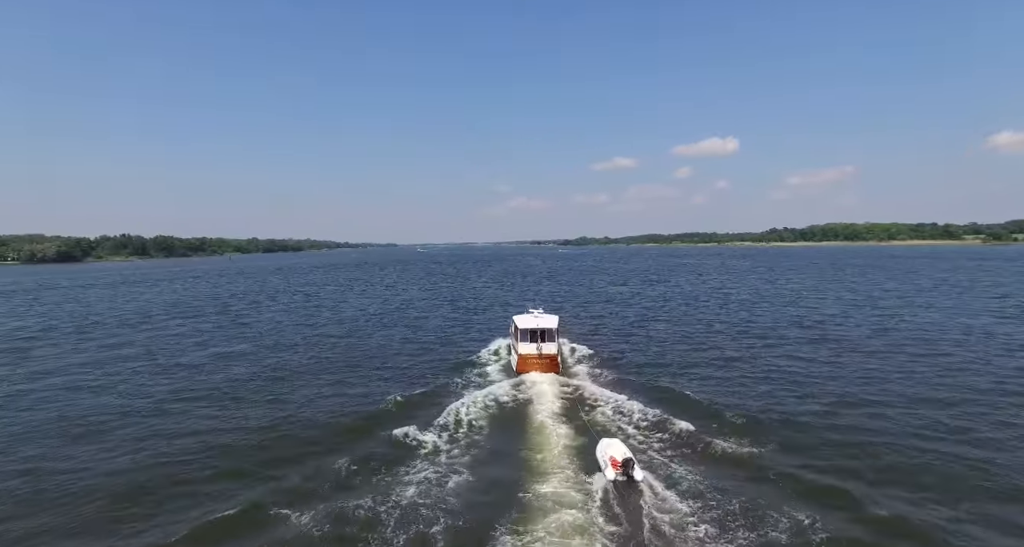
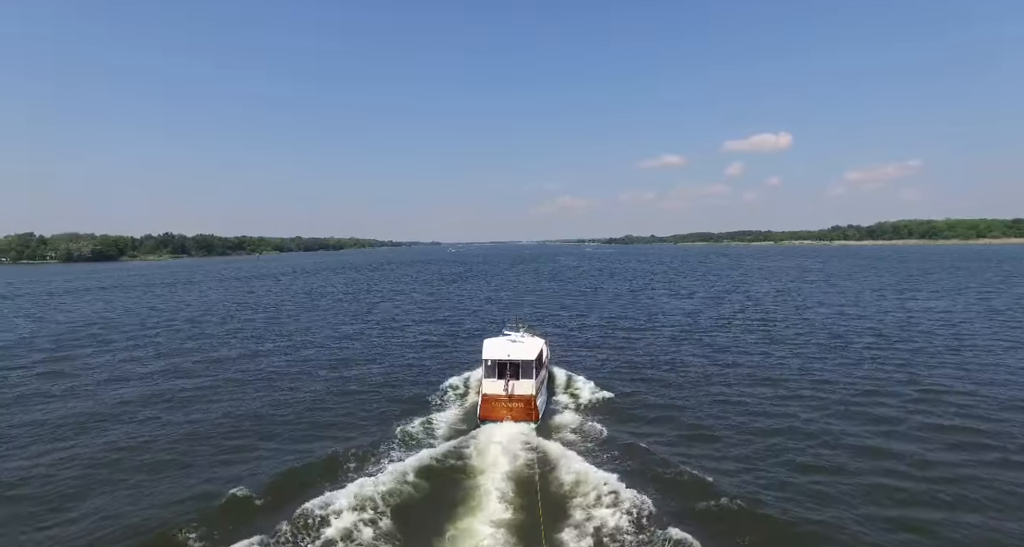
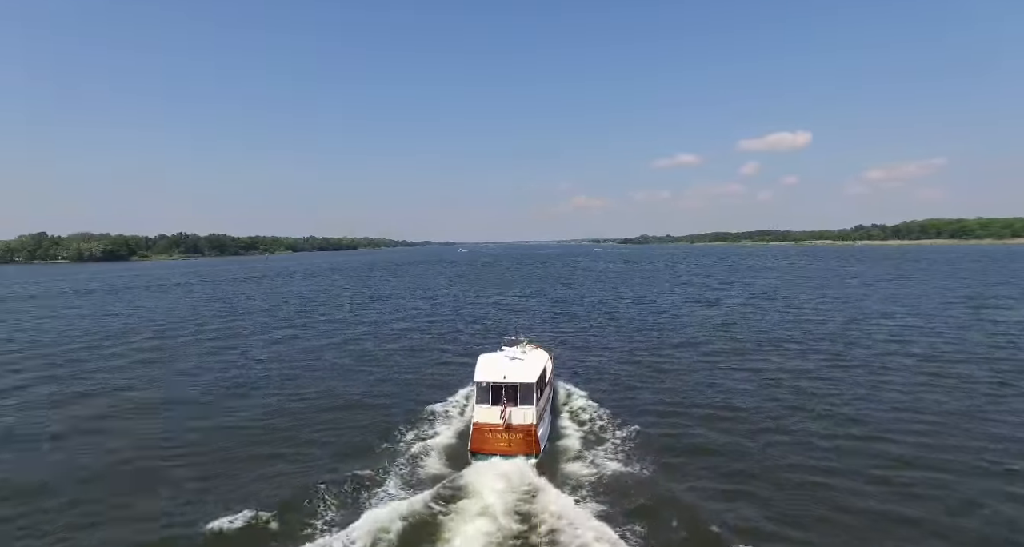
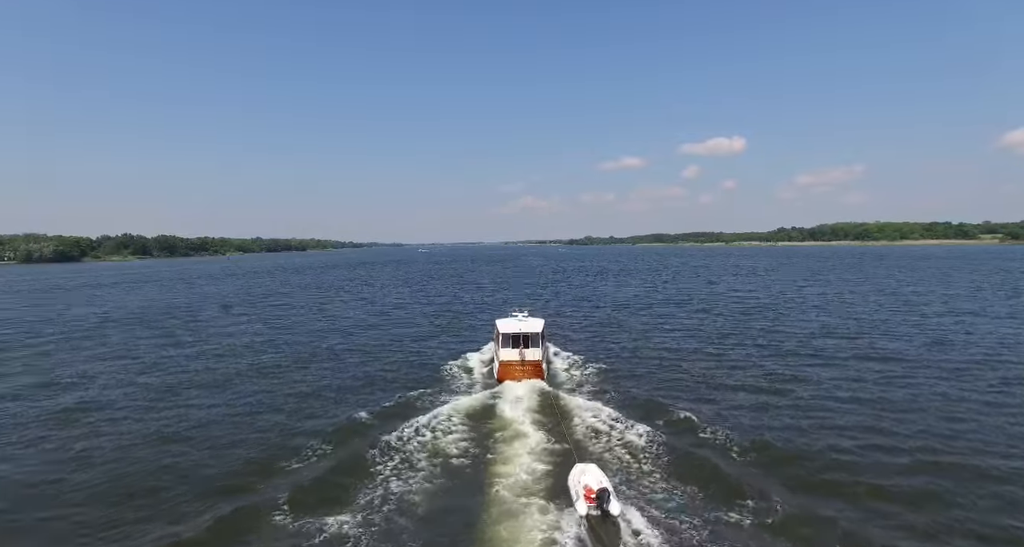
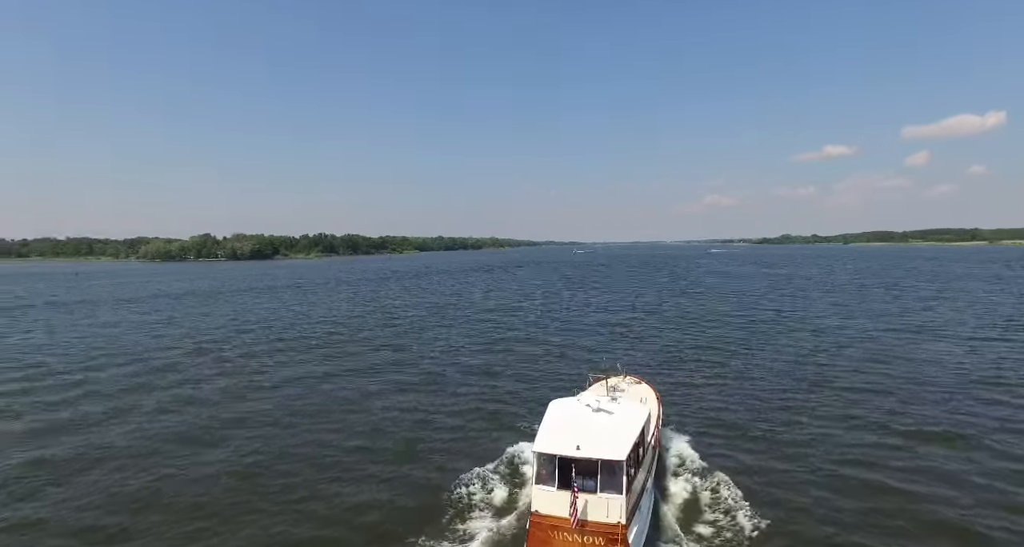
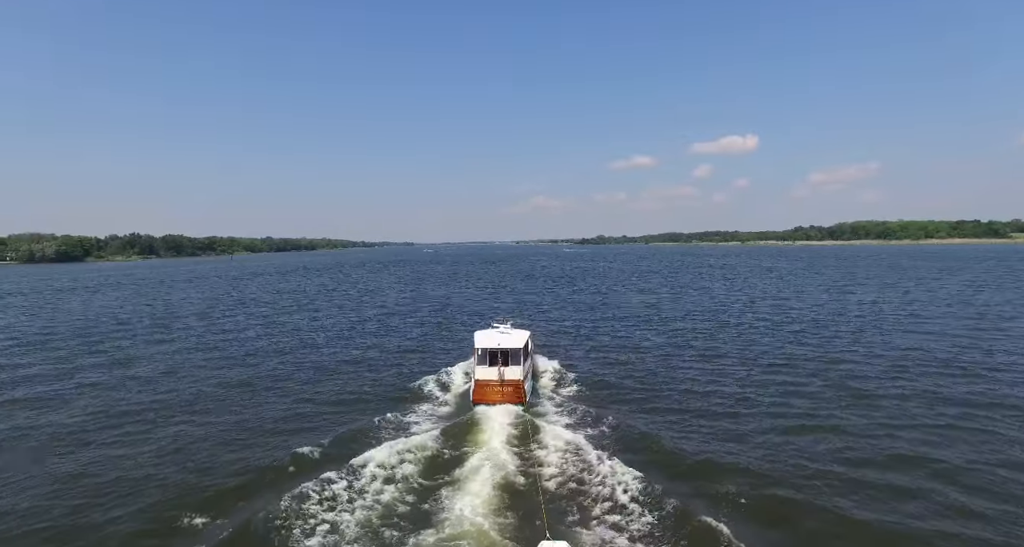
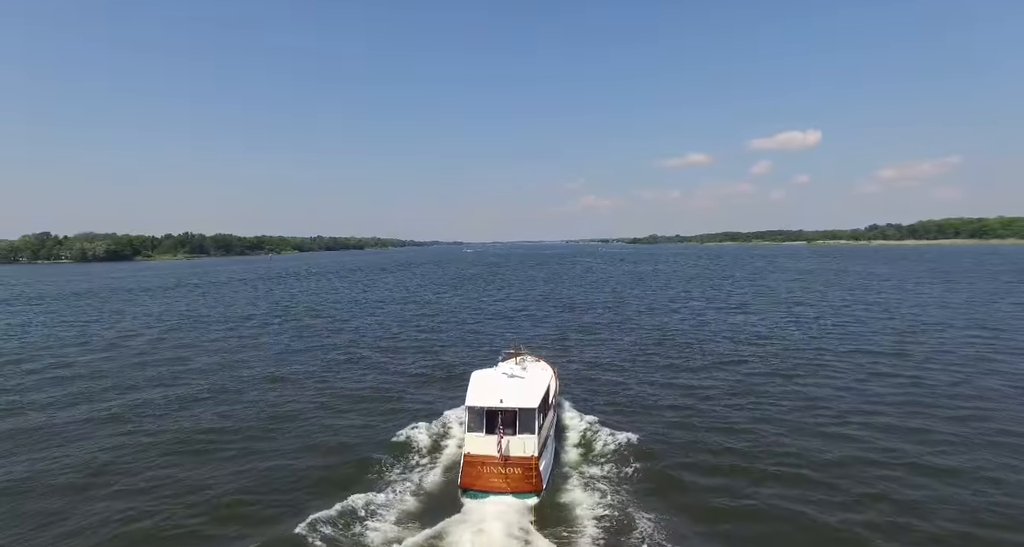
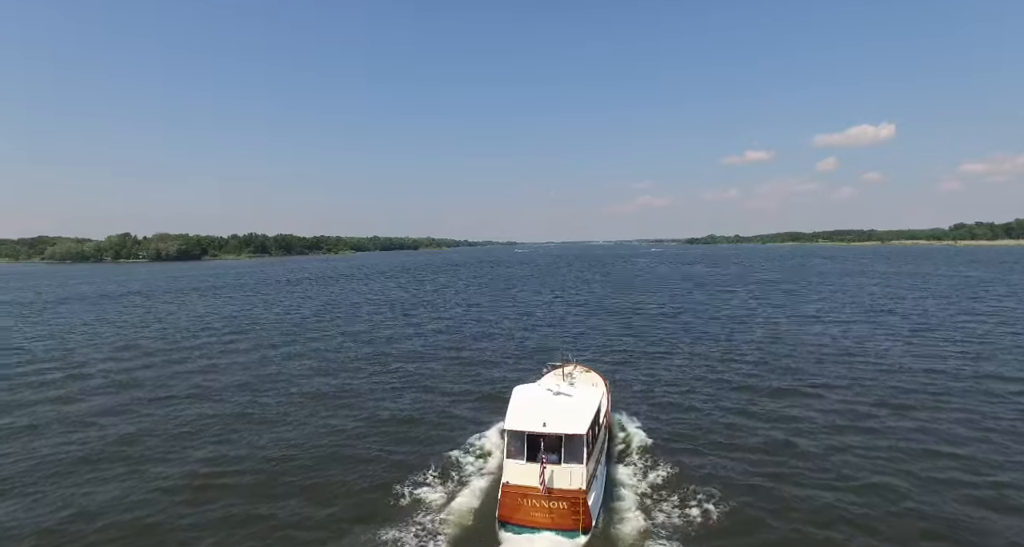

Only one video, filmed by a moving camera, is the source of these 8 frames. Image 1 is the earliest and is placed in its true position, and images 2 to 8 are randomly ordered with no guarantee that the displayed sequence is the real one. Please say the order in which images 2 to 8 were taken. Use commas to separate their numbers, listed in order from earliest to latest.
4, 6, 2, 3, 7, 8, 5
